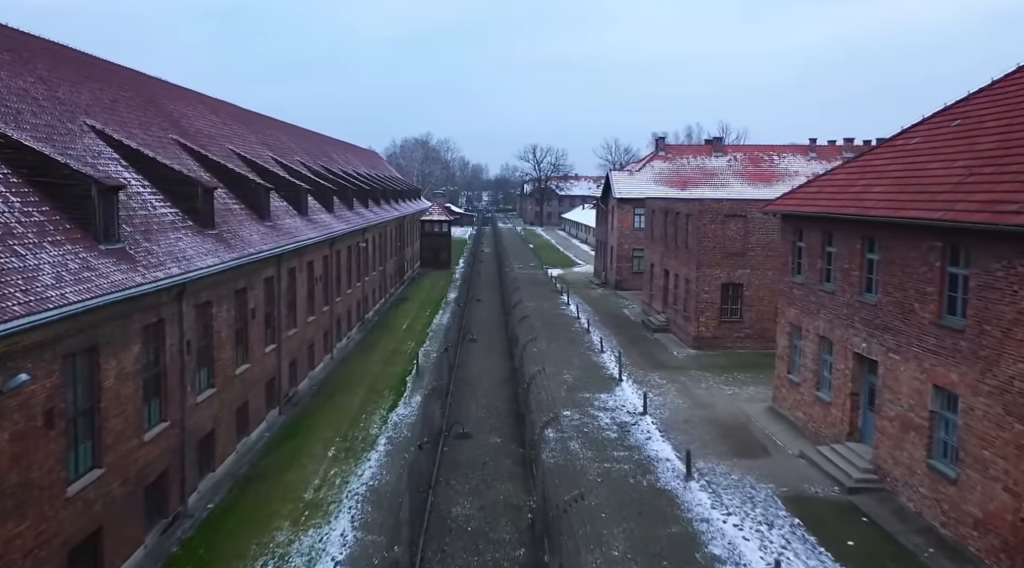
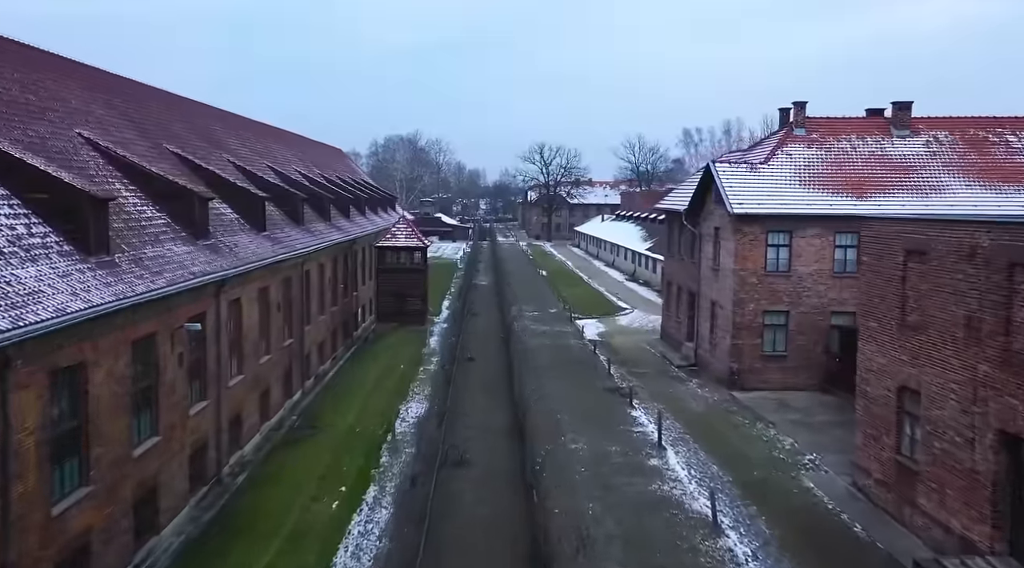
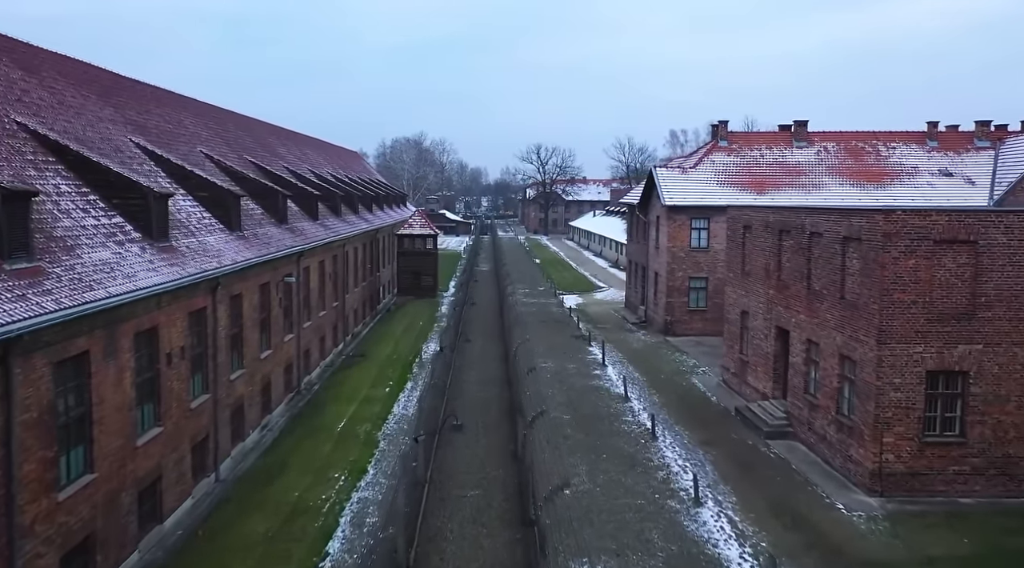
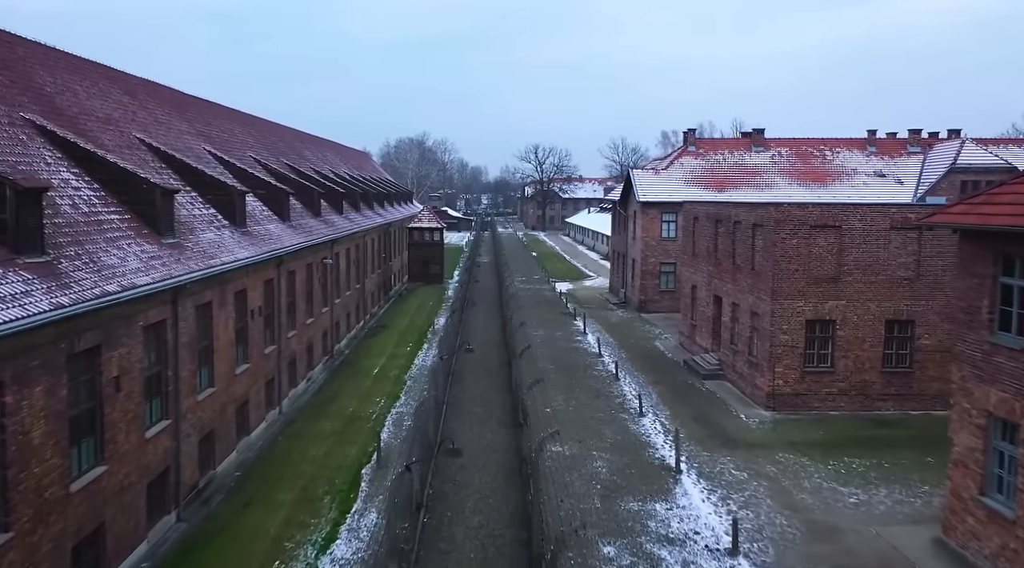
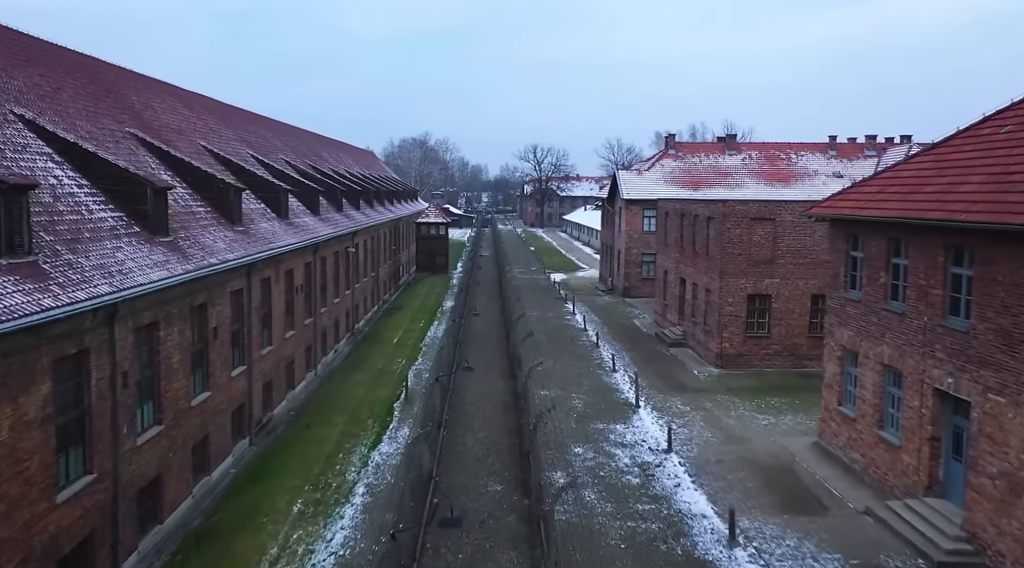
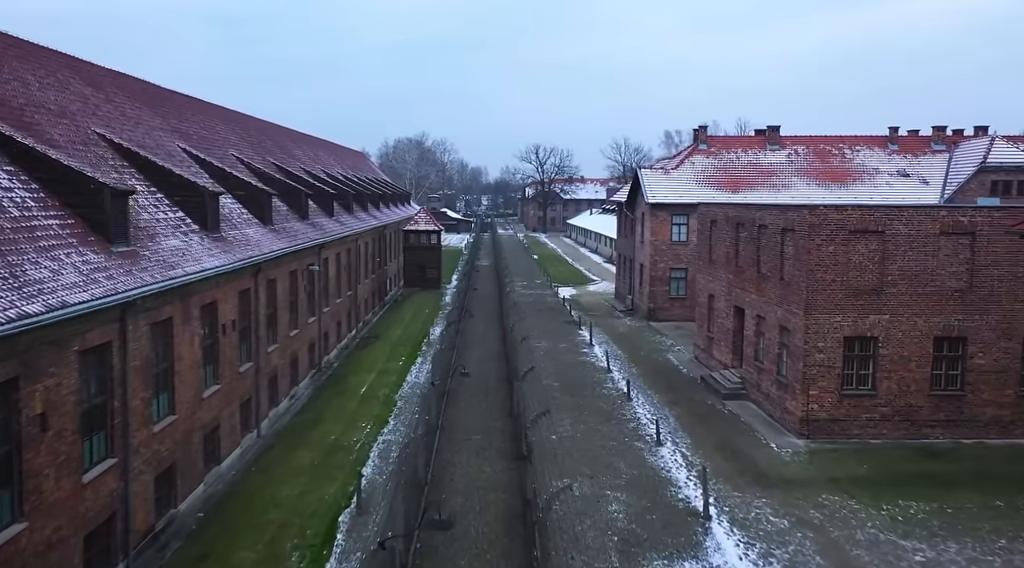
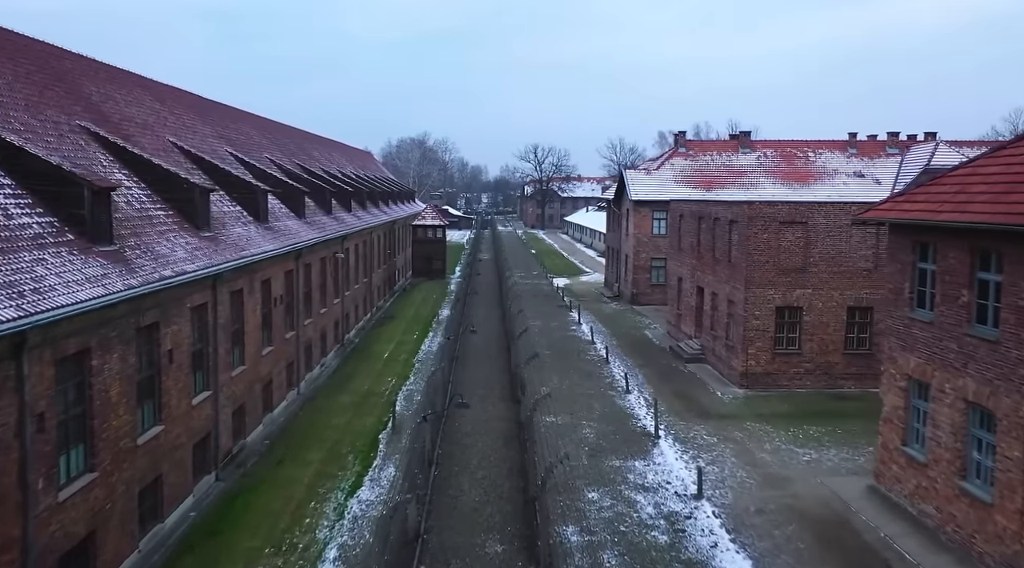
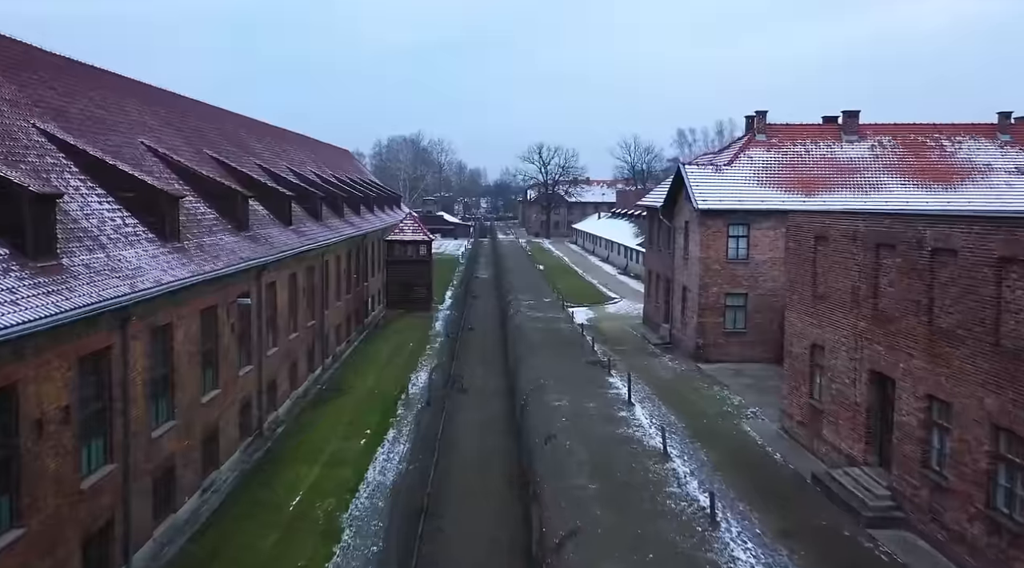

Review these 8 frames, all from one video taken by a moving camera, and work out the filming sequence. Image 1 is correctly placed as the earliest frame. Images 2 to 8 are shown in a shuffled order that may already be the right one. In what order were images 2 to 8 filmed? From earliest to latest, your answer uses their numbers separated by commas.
5, 7, 4, 6, 3, 8, 2
